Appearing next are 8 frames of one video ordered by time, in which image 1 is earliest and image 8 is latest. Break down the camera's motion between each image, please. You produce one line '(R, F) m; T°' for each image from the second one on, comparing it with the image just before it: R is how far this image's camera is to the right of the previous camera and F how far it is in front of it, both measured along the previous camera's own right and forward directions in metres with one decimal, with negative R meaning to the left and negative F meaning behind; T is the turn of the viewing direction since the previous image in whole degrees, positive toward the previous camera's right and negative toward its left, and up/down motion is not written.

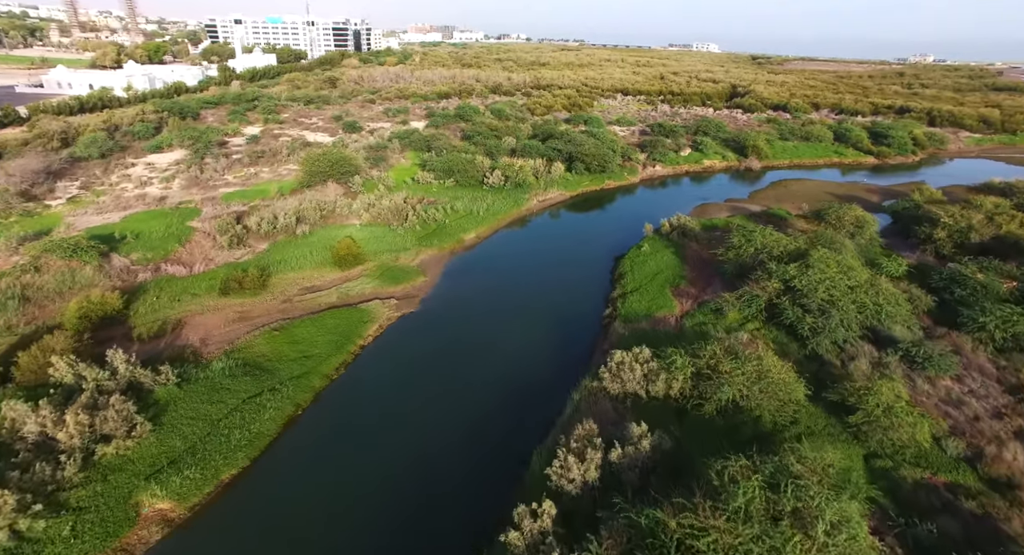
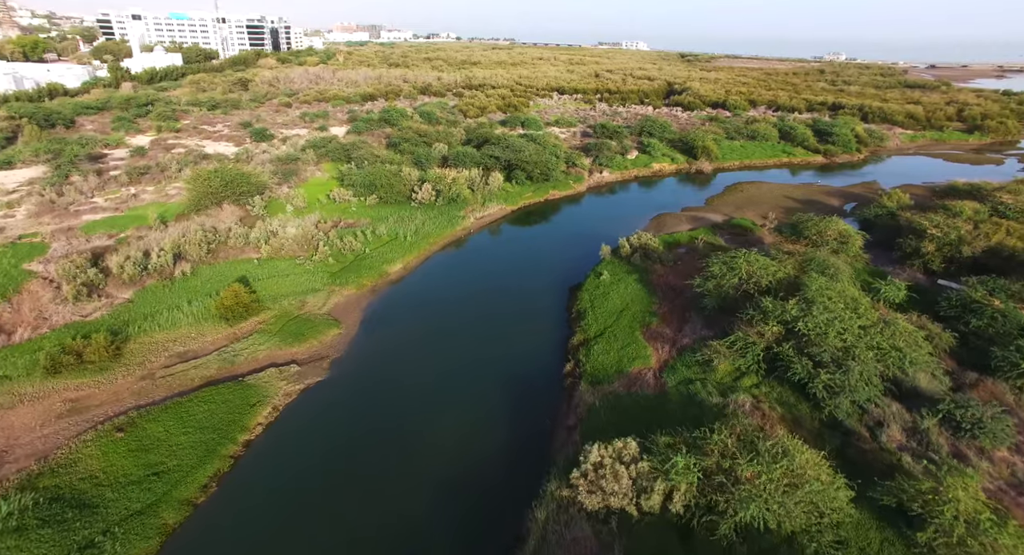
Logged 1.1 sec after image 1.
(+0.4, +4.8) m; +7°
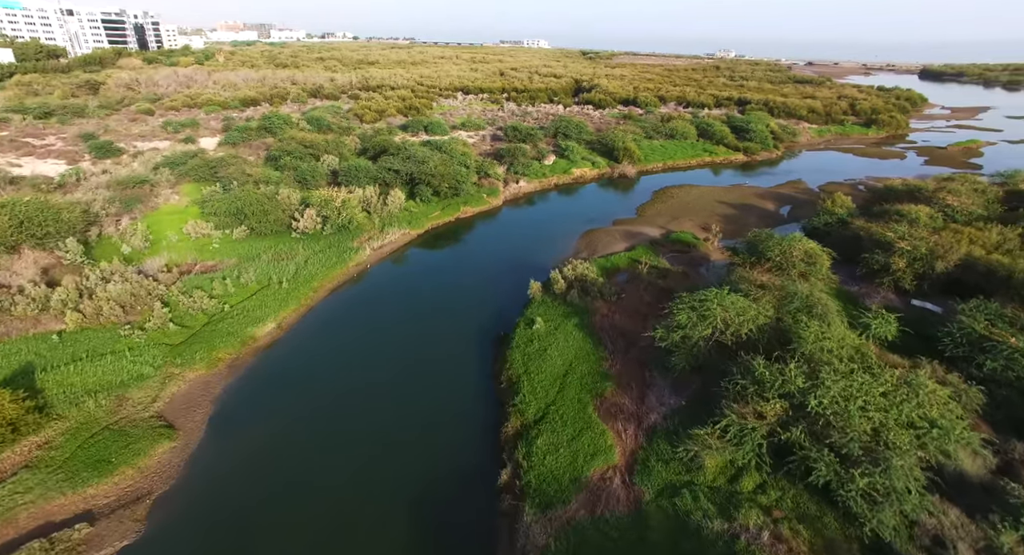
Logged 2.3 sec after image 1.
(+0.6, +5.2) m; +9°
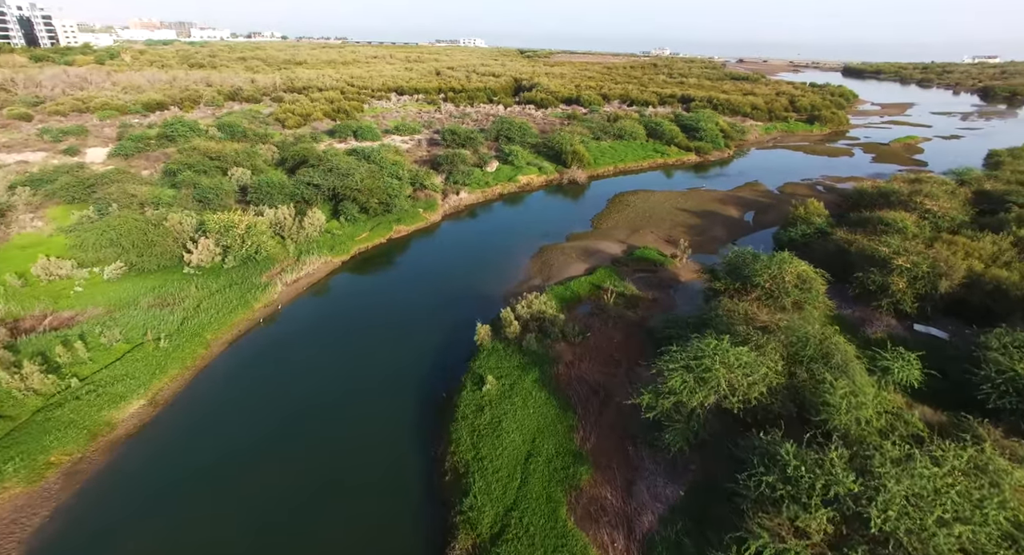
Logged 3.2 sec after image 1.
(+0.3, +3.8) m; +6°
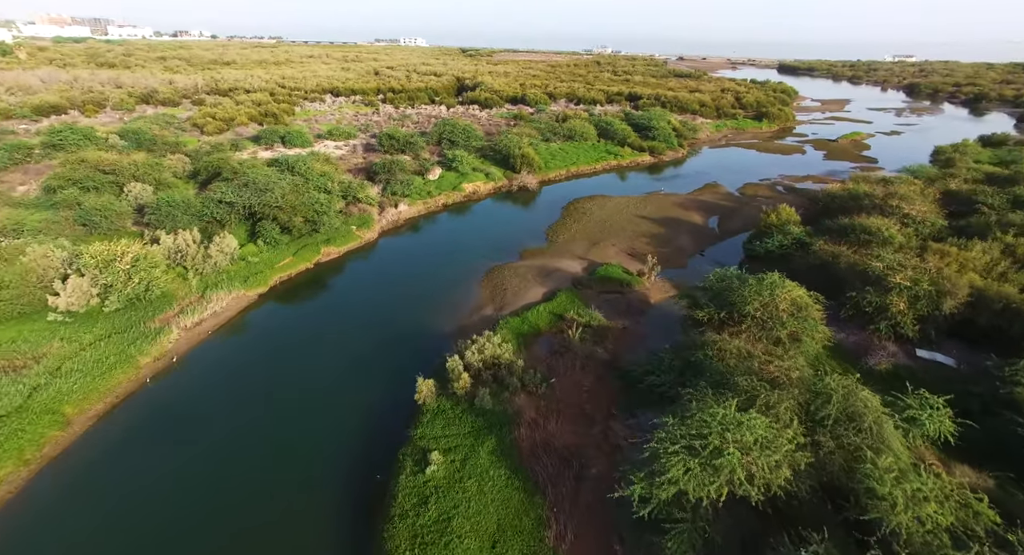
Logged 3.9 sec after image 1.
(+0.3, +3.0) m; +6°
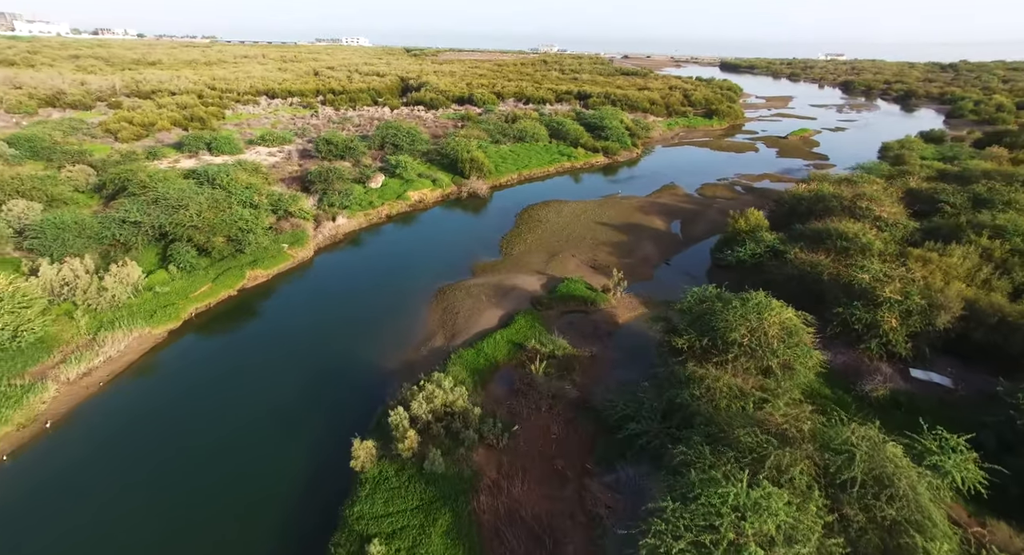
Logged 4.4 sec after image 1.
(+0.2, +2.2) m; +5°
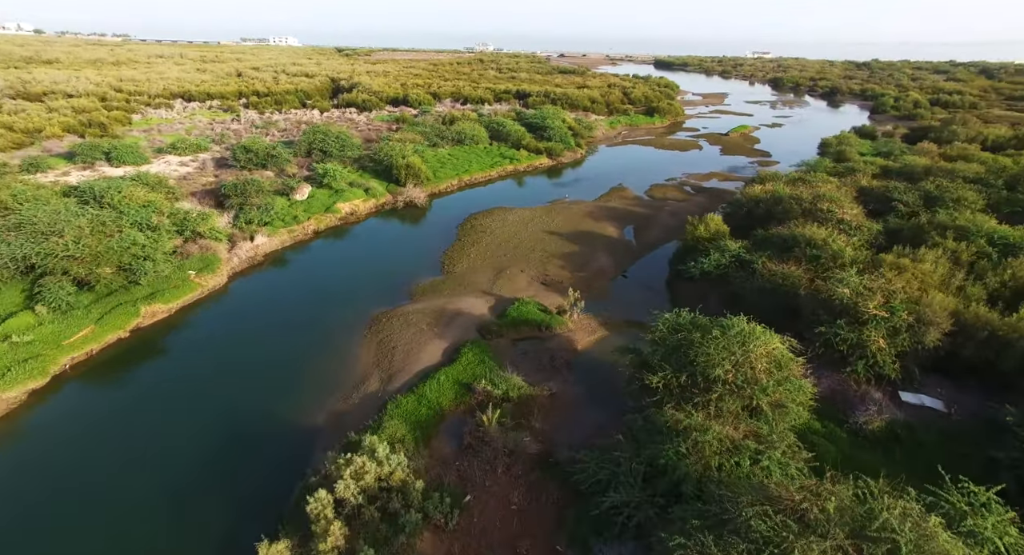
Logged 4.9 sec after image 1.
(+0.2, +2.2) m; +6°
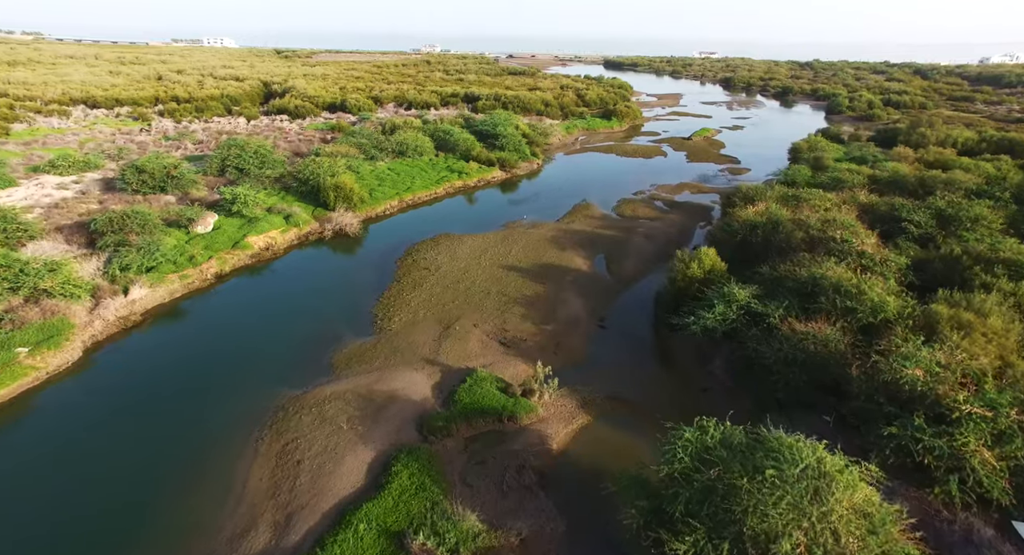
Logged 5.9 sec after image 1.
(+0.3, +4.1) m; +5°
